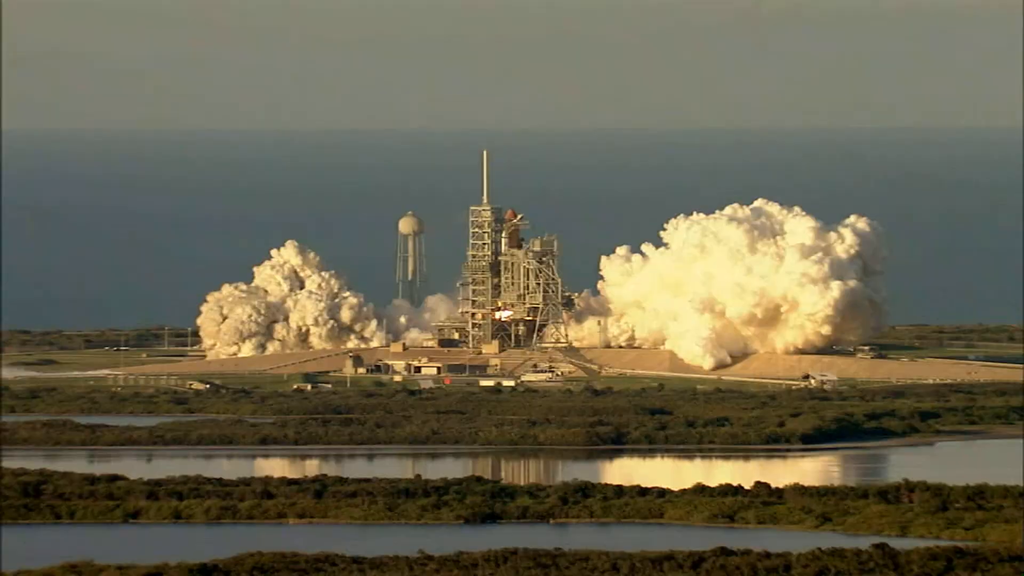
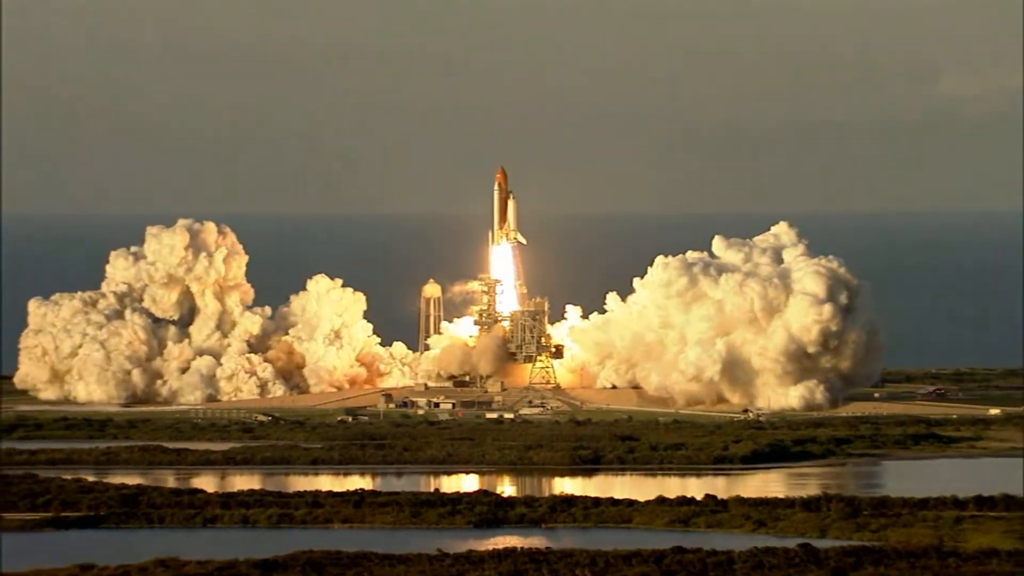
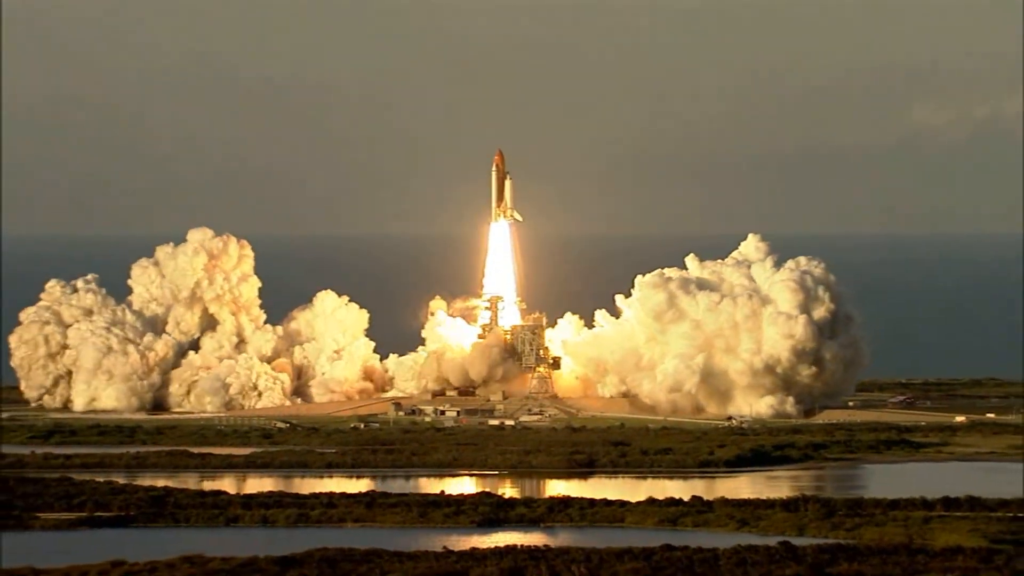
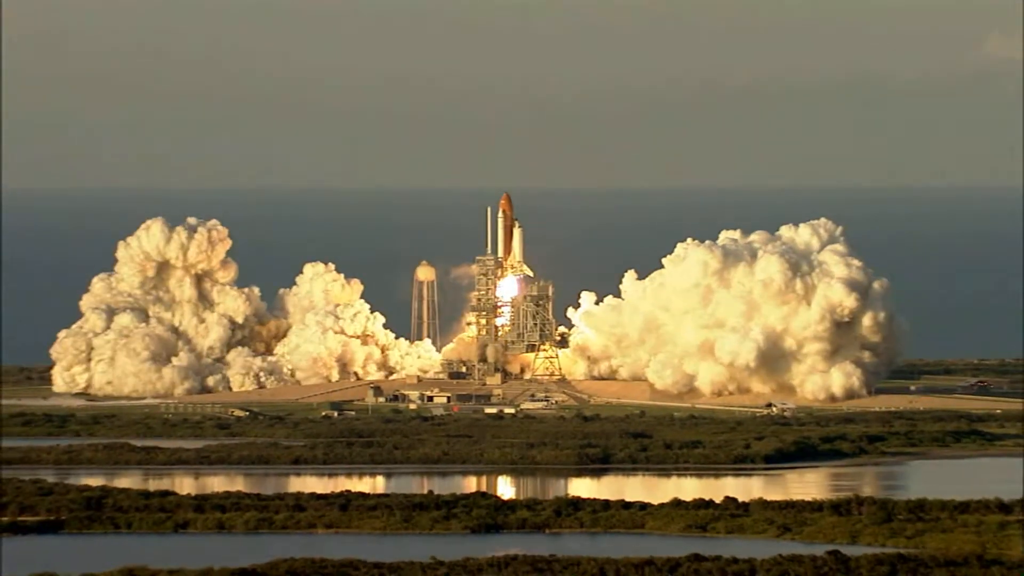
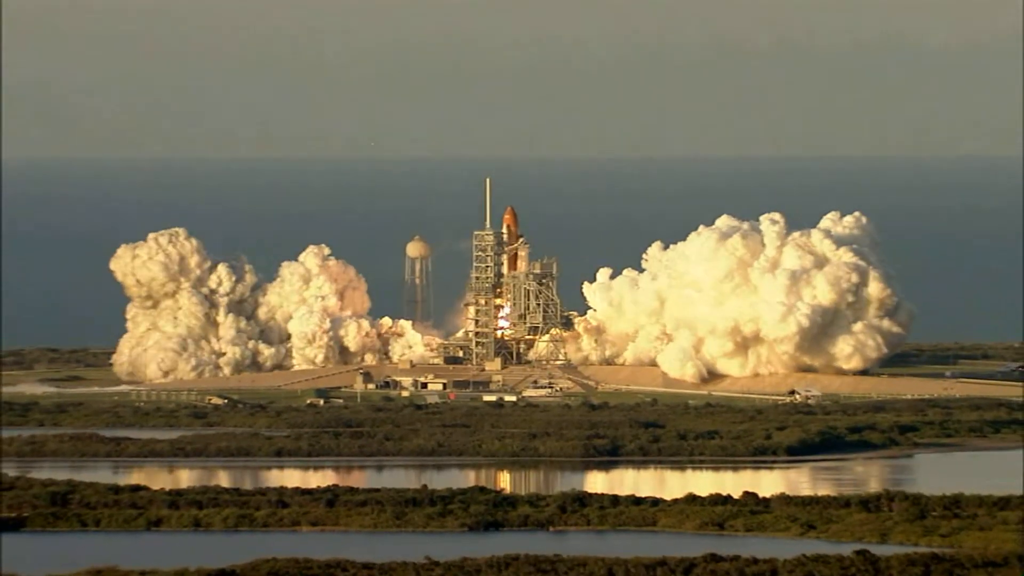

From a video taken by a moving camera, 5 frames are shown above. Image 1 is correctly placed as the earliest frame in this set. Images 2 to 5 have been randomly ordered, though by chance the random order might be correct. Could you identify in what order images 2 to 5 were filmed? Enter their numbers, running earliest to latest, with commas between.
5, 4, 2, 3
